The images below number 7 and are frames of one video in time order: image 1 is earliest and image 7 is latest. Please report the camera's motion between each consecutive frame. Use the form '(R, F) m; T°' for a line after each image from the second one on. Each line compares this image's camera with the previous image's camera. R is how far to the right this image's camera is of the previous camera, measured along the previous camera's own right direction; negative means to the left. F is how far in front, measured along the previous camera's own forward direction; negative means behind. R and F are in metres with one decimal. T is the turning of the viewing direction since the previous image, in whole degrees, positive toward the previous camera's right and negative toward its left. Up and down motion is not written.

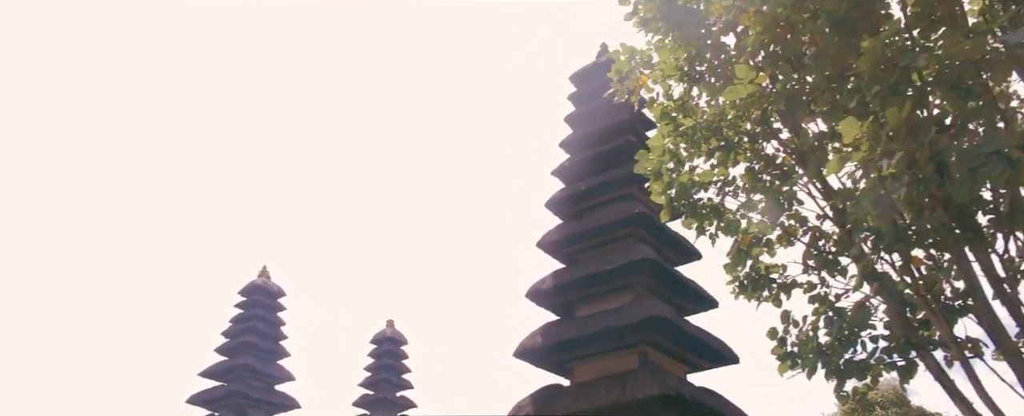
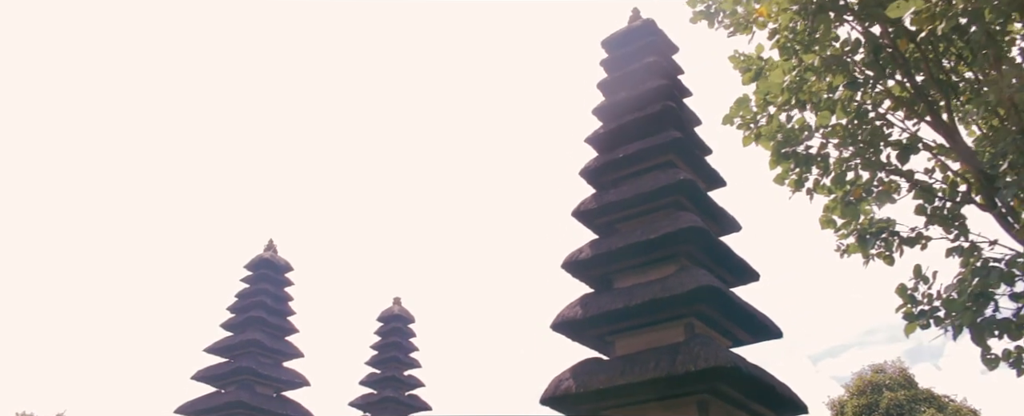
(-1.0, +0.6) m; +1°
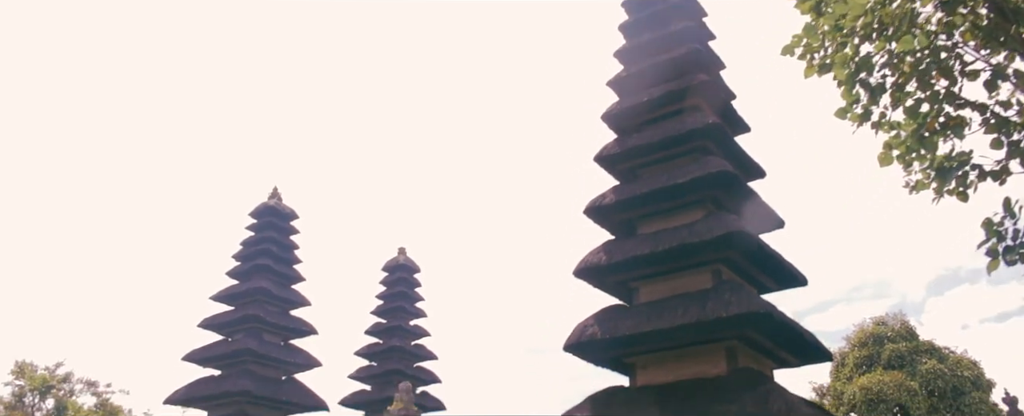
(-0.6, +0.4) m; +1°
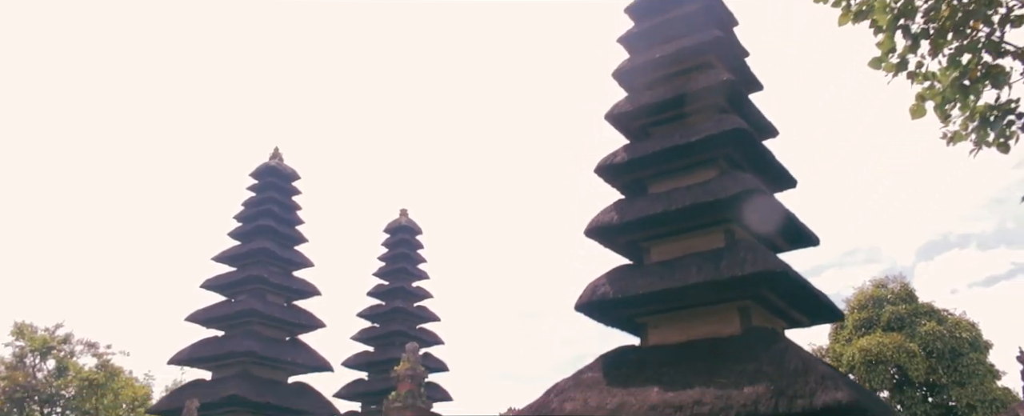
(-0.3, +0.2) m; 0°
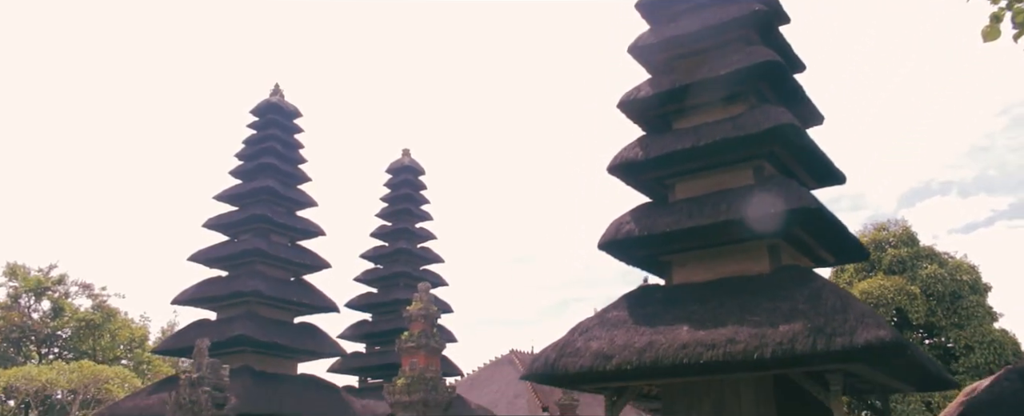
(-0.5, +0.4) m; +1°
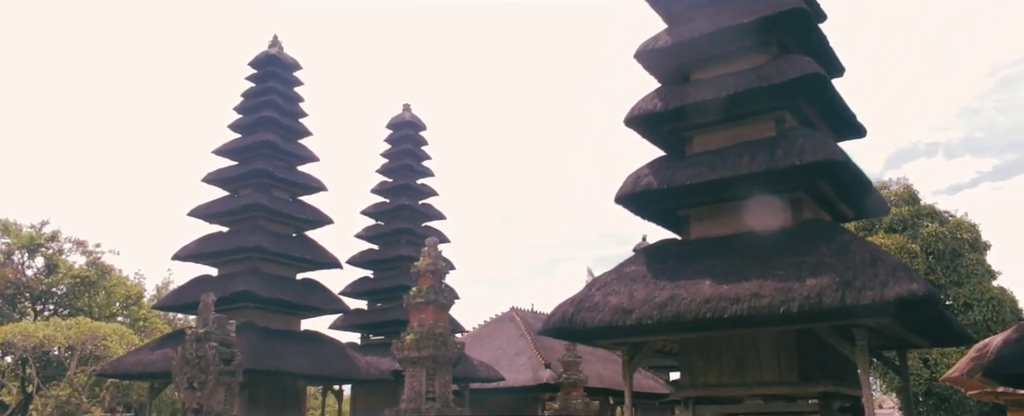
(-0.4, +0.3) m; +1°
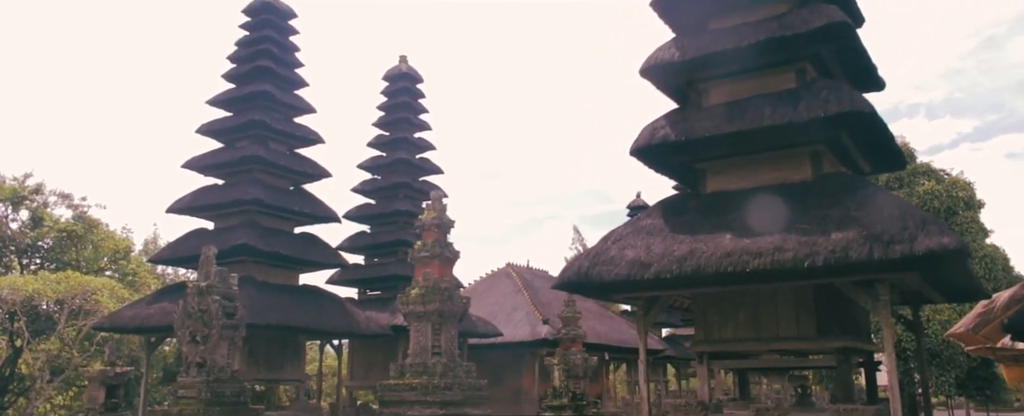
(-0.4, +0.3) m; +1°
